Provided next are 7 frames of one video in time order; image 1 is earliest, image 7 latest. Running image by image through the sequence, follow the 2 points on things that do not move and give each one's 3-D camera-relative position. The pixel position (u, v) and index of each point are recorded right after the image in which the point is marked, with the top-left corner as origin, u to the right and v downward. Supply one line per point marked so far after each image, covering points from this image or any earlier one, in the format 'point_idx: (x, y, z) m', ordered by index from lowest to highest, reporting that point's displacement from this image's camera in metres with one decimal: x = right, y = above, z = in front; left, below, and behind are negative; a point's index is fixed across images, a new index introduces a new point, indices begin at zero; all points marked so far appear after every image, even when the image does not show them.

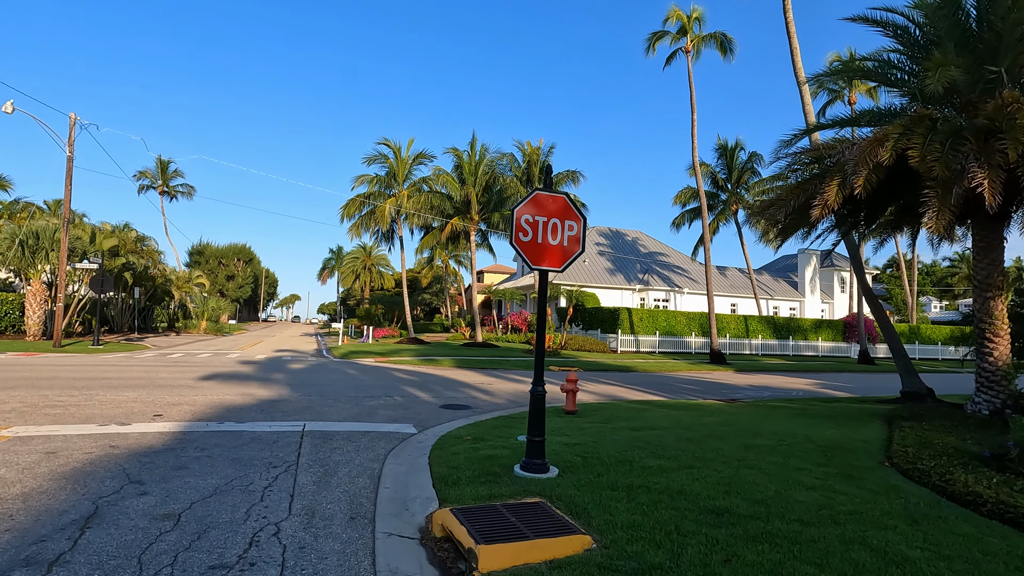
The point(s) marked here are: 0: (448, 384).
0: (-1.7, -2.5, +15.1) m
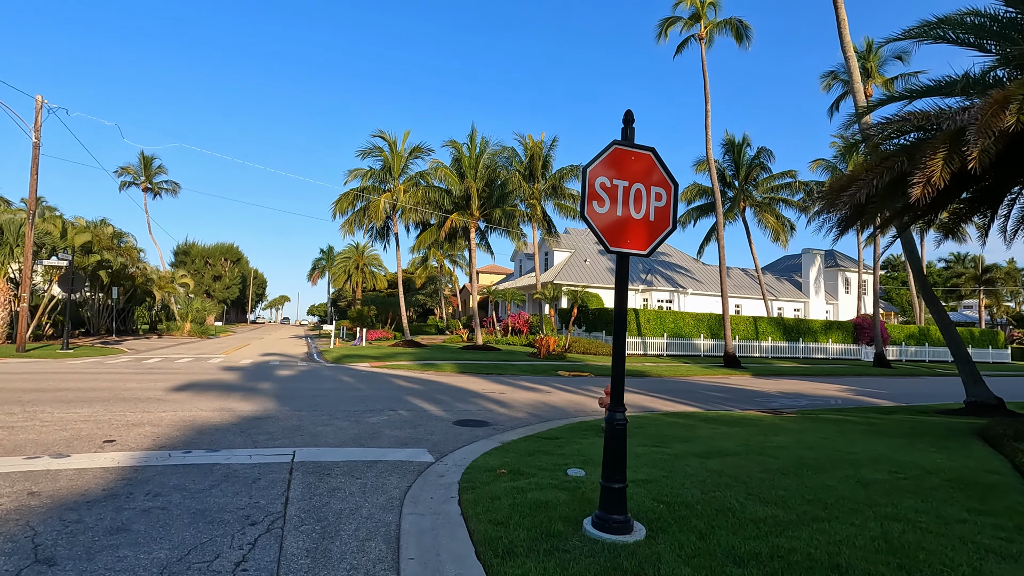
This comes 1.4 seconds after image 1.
0: (-1.3, -2.5, +13.4) m
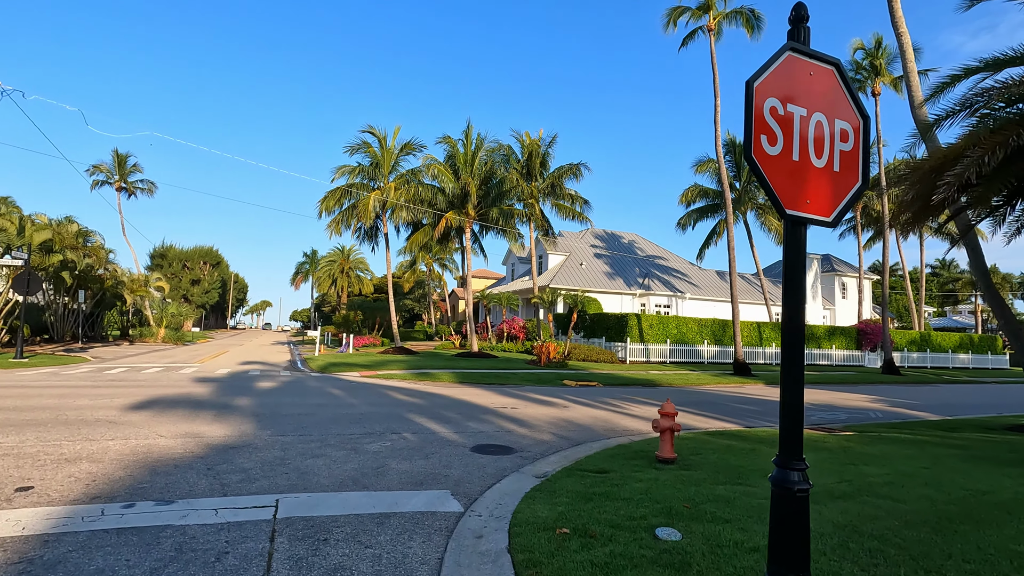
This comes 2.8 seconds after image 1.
0: (-1.0, -2.5, +11.7) m
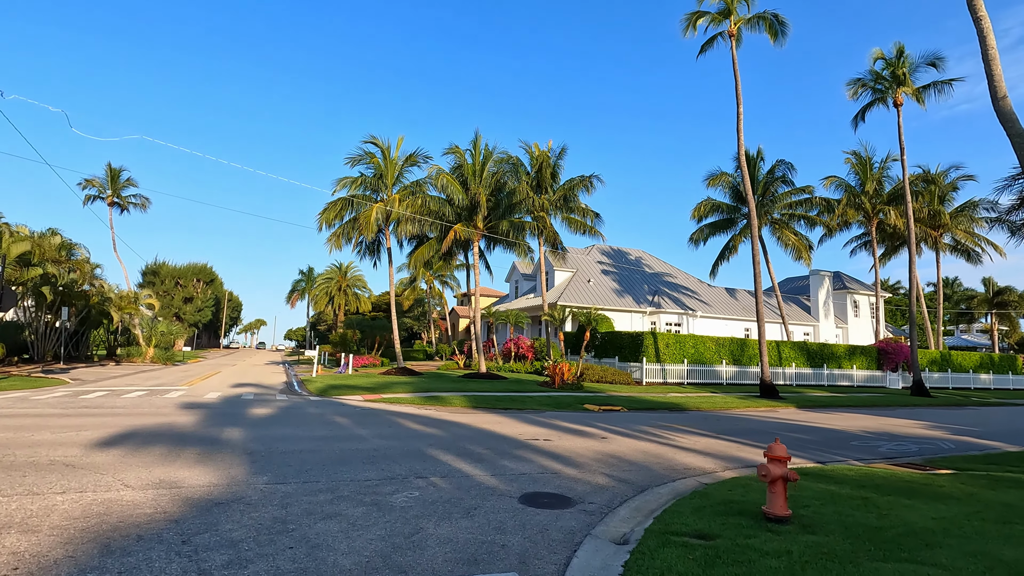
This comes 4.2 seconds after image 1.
0: (-0.3, -2.7, +10.0) m
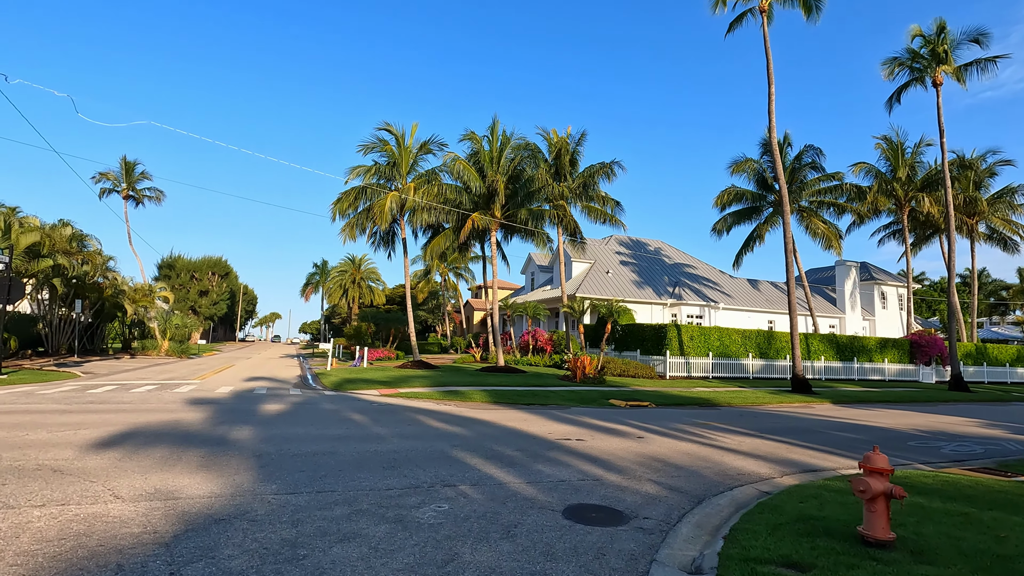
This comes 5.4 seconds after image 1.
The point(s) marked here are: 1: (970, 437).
0: (+0.2, -2.5, +9.2) m
1: (+10.0, -3.3, +12.7) m
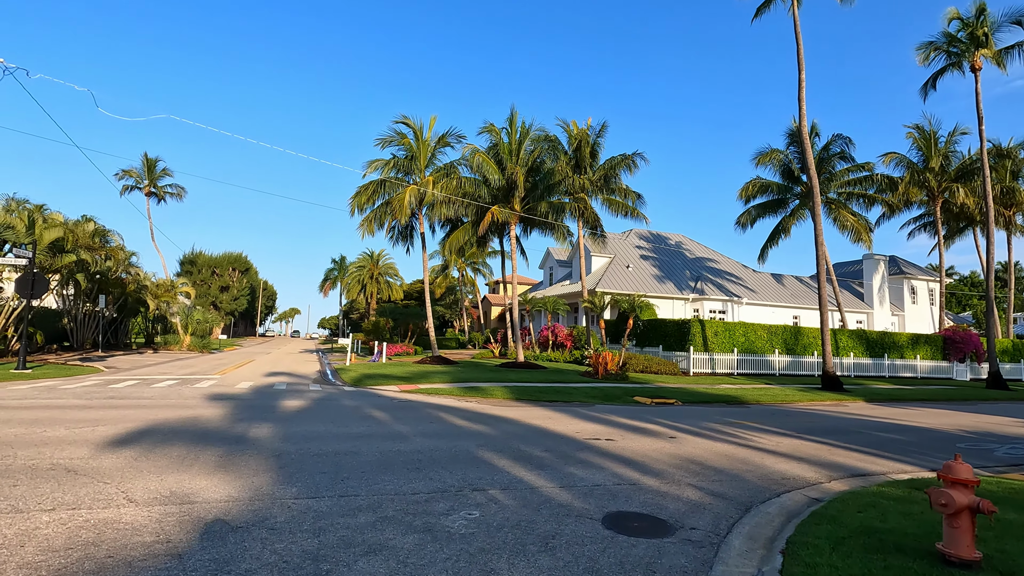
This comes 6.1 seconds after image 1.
0: (+0.6, -2.4, +8.8) m
1: (+10.5, -3.1, +12.0) m
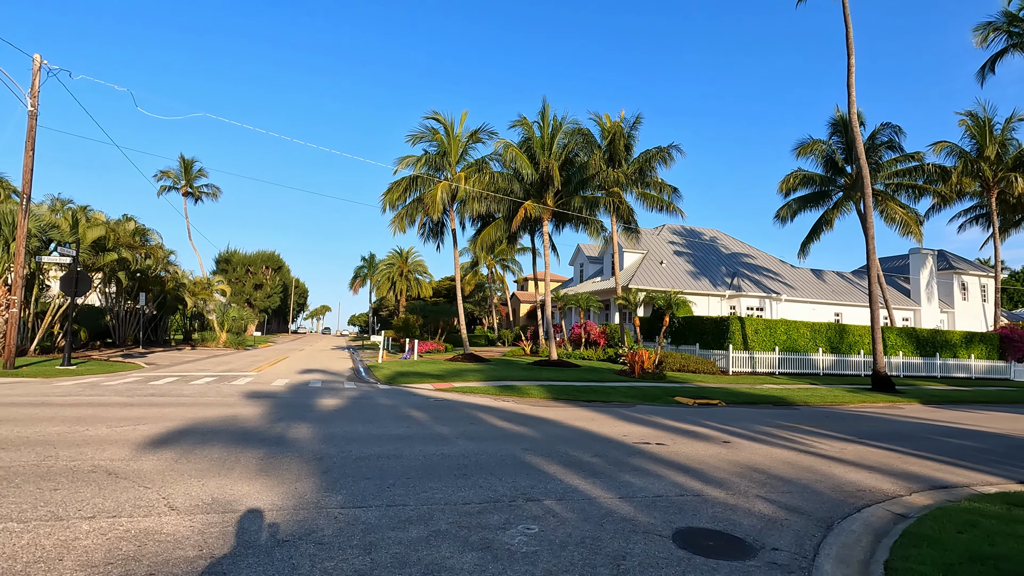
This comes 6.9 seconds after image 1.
0: (+1.3, -2.3, +8.3) m
1: (+11.4, -3.0, +11.1) m
